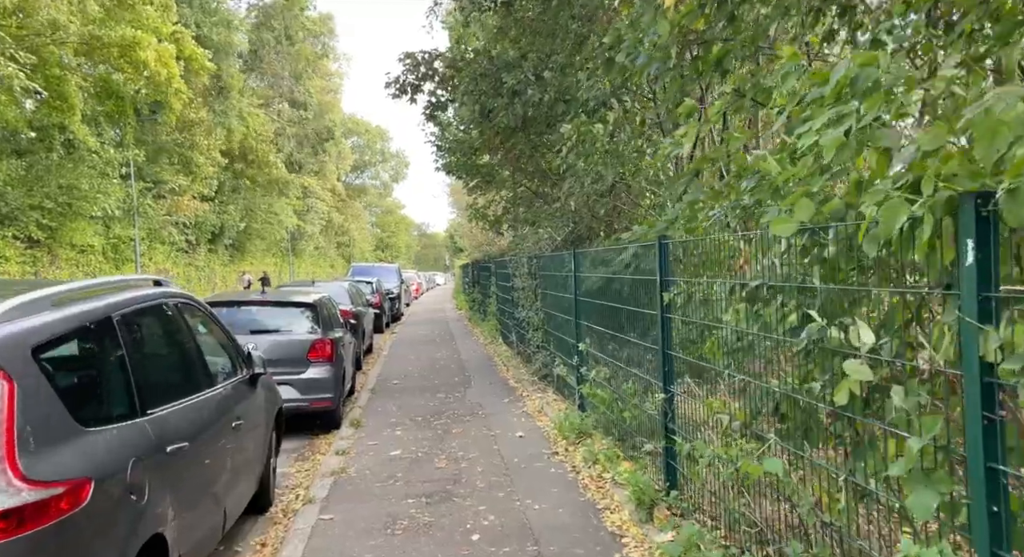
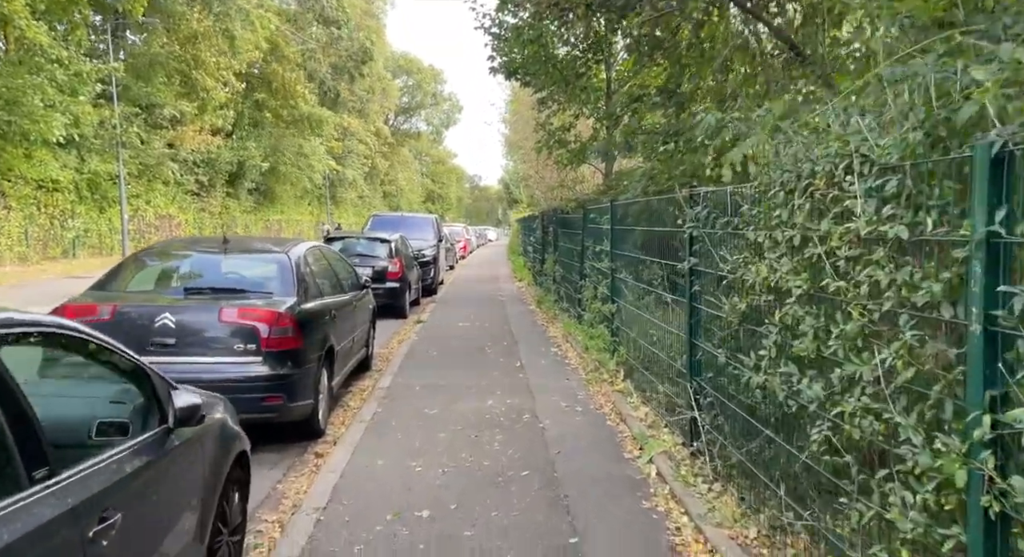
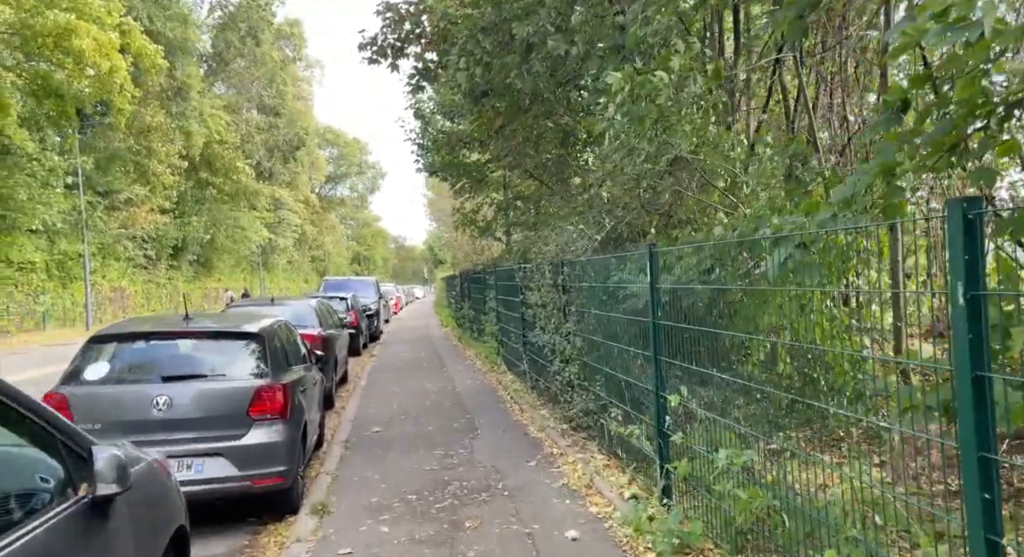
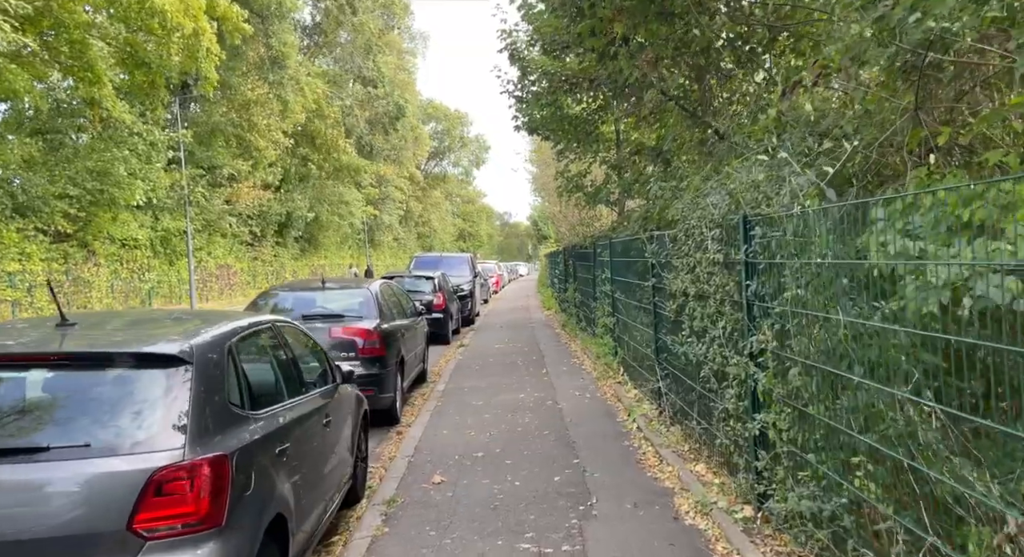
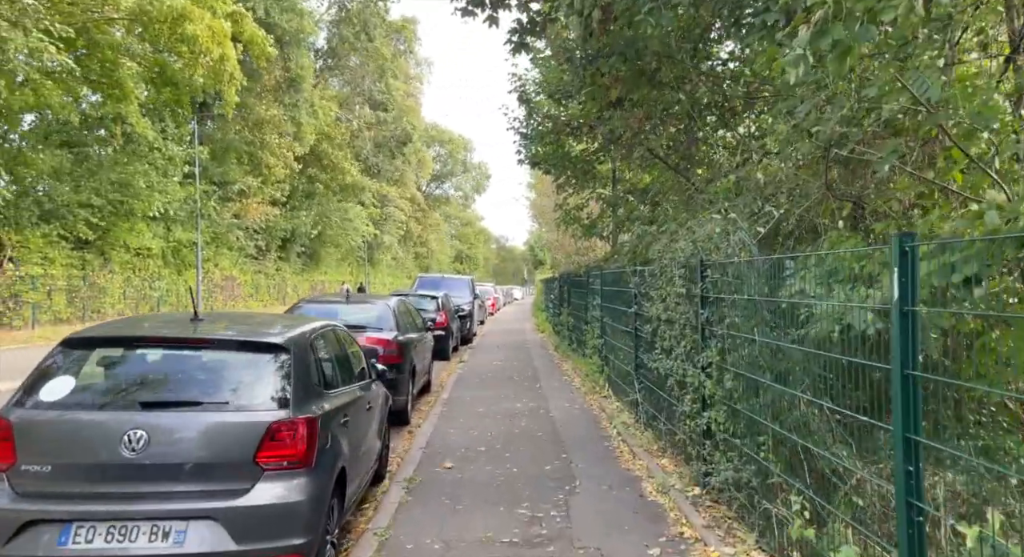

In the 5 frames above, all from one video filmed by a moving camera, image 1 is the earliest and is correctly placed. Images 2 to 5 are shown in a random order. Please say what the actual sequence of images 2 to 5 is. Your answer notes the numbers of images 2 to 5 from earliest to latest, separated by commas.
3, 5, 4, 2
